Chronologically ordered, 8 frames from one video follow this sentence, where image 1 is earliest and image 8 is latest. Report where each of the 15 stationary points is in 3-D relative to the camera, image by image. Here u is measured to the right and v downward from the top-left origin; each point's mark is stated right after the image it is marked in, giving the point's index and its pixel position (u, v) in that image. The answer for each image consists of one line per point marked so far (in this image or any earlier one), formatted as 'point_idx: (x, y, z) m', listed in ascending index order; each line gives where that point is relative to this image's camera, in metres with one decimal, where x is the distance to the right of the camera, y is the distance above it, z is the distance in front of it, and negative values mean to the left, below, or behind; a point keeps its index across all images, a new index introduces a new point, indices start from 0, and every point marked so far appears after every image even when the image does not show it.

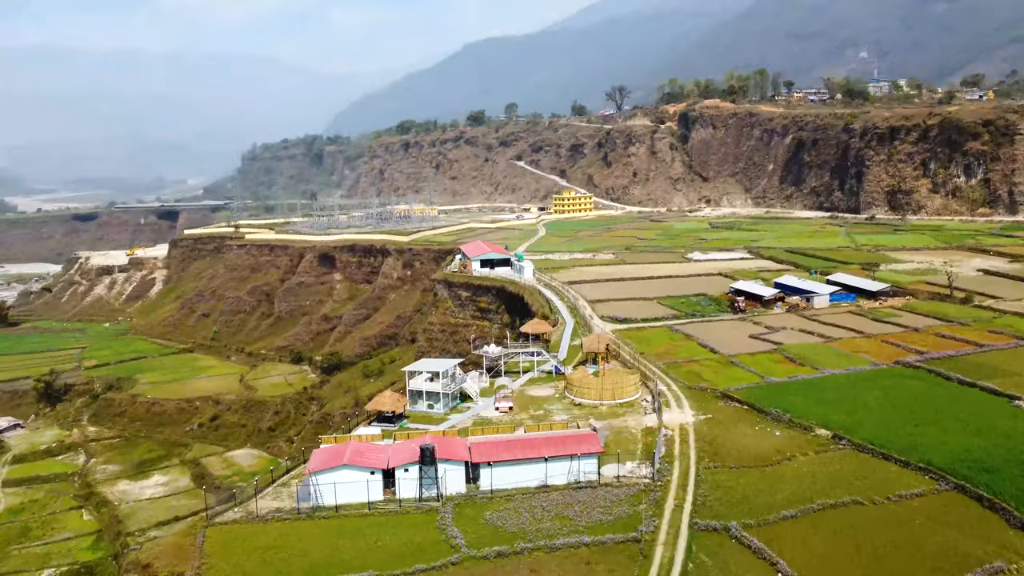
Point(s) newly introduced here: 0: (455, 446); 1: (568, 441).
0: (-1.4, -3.7, +19.0) m
1: (+1.3, -3.7, +19.1) m
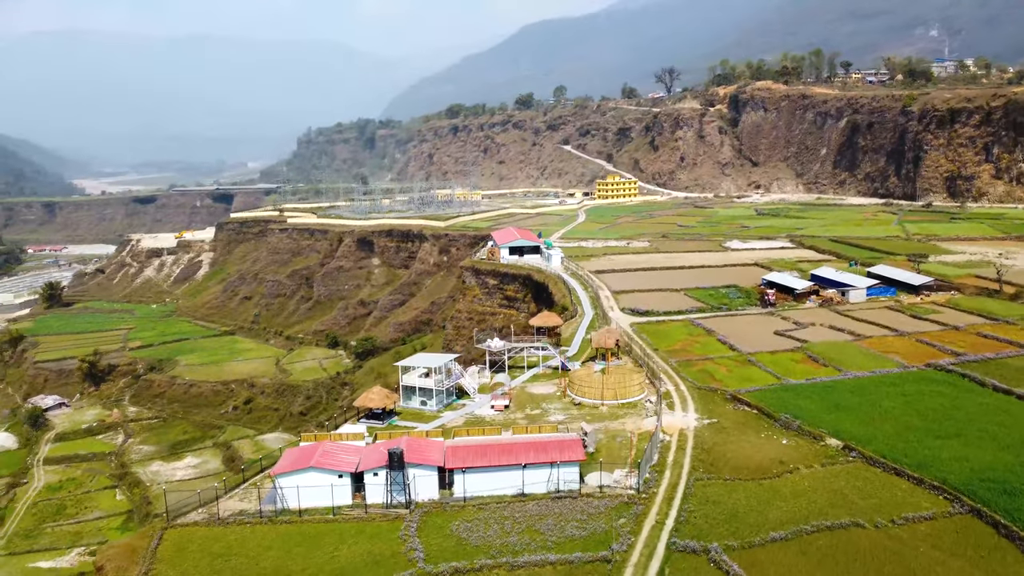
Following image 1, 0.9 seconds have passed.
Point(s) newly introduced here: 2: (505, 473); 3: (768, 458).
0: (-1.9, -3.6, +18.0) m
1: (+0.8, -3.6, +18.0) m
2: (-0.1, -4.1, +17.5) m
3: (+6.1, -4.1, +19.1) m
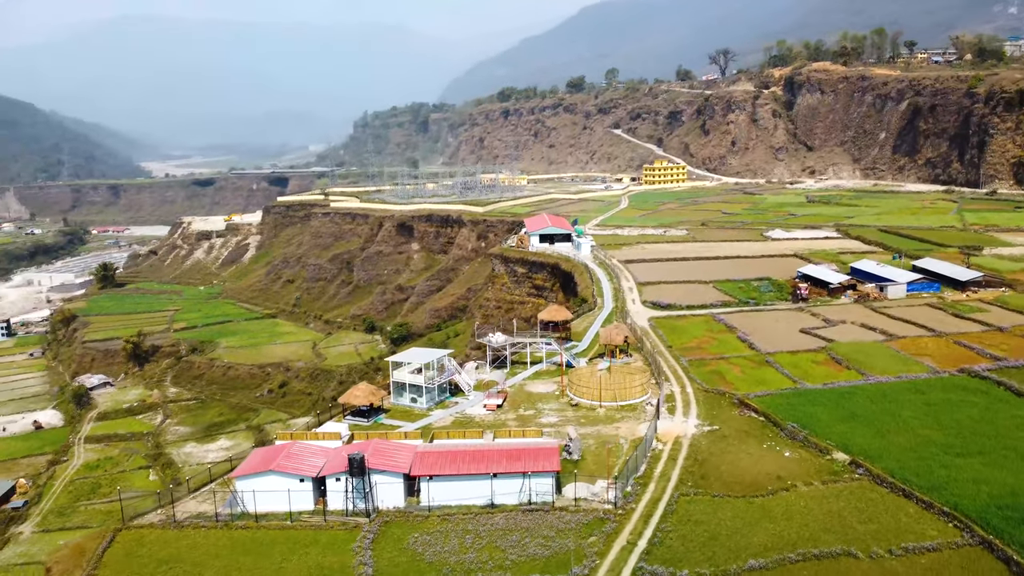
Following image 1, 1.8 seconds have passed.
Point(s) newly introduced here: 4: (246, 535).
0: (-2.5, -3.5, +17.1) m
1: (+0.3, -3.5, +16.9) m
2: (-0.8, -4.0, +16.4) m
3: (+5.5, -4.1, +17.6) m
4: (-5.2, -4.8, +15.6) m
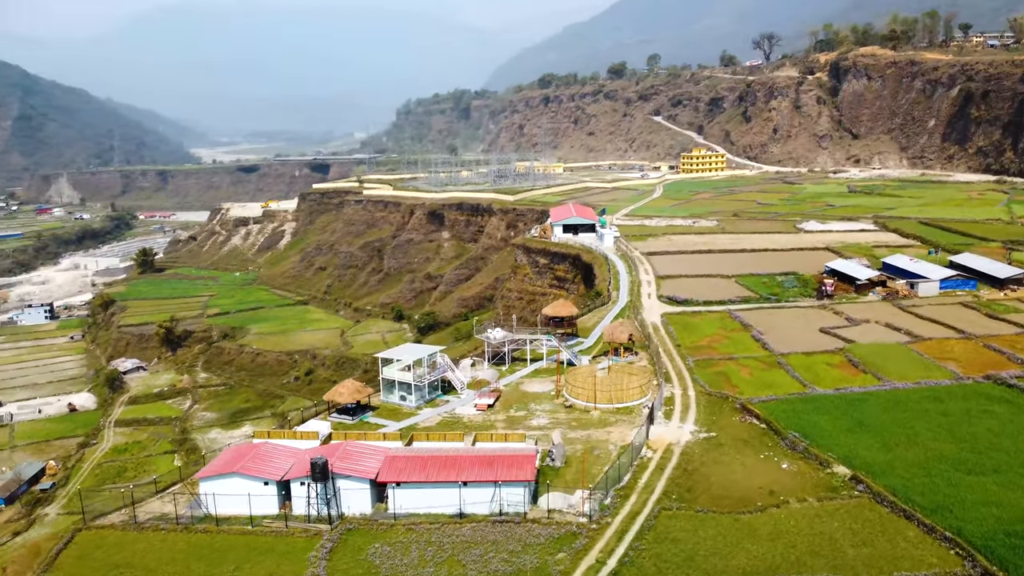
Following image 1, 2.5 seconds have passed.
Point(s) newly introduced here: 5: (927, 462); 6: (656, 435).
0: (-3.0, -3.5, +16.4) m
1: (-0.3, -3.5, +16.0) m
2: (-1.3, -4.0, +15.7) m
3: (+5.0, -4.1, +16.5) m
4: (-5.8, -4.8, +15.1) m
5: (+8.7, -3.7, +16.8) m
6: (+3.4, -3.5, +19.0) m
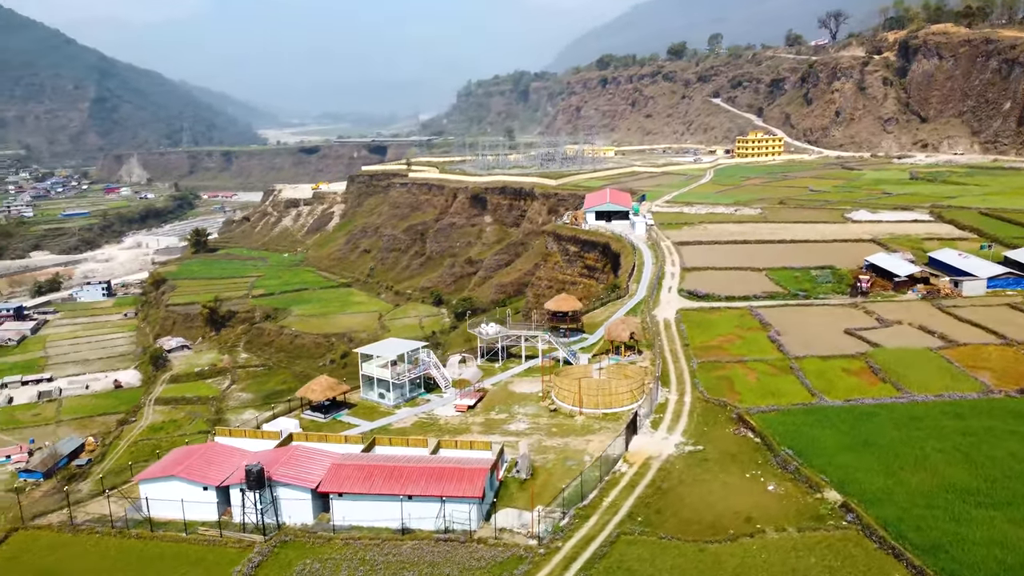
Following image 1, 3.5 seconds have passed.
0: (-3.8, -3.4, +15.5) m
1: (-1.2, -3.5, +14.9) m
2: (-2.3, -4.0, +14.6) m
3: (+4.1, -4.1, +14.9) m
4: (-6.8, -4.7, +14.4) m
5: (+7.9, -3.8, +15.0) m
6: (+2.7, -3.5, +17.6) m
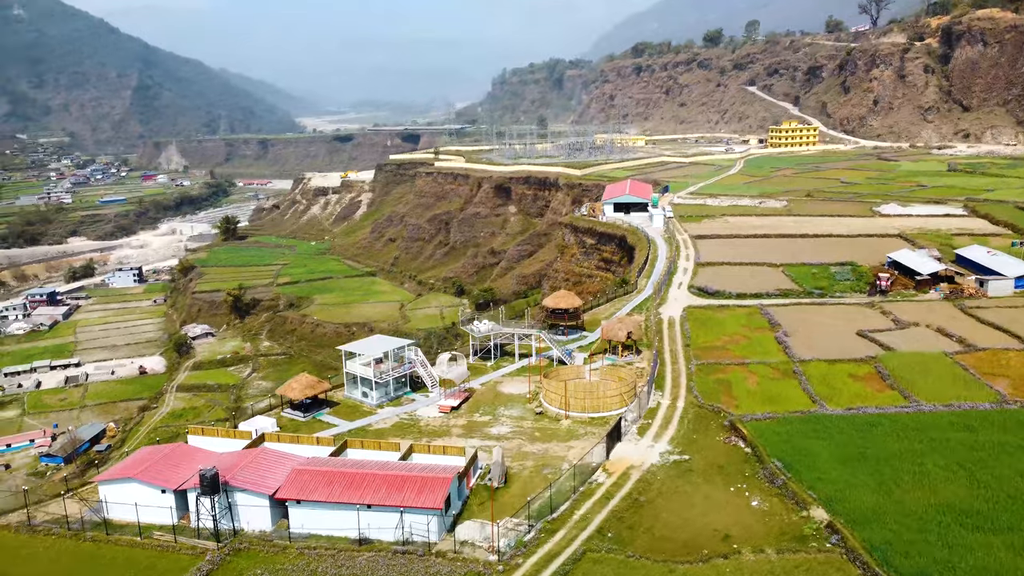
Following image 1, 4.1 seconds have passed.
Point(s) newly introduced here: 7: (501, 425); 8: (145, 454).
0: (-4.4, -3.4, +15.0) m
1: (-1.8, -3.5, +14.2) m
2: (-2.9, -4.0, +14.0) m
3: (+3.5, -4.2, +14.1) m
4: (-7.5, -4.6, +14.1) m
5: (+7.3, -3.9, +14.0) m
6: (+2.2, -3.5, +16.7) m
7: (-0.2, -3.3, +18.9) m
8: (-7.3, -3.3, +15.9) m
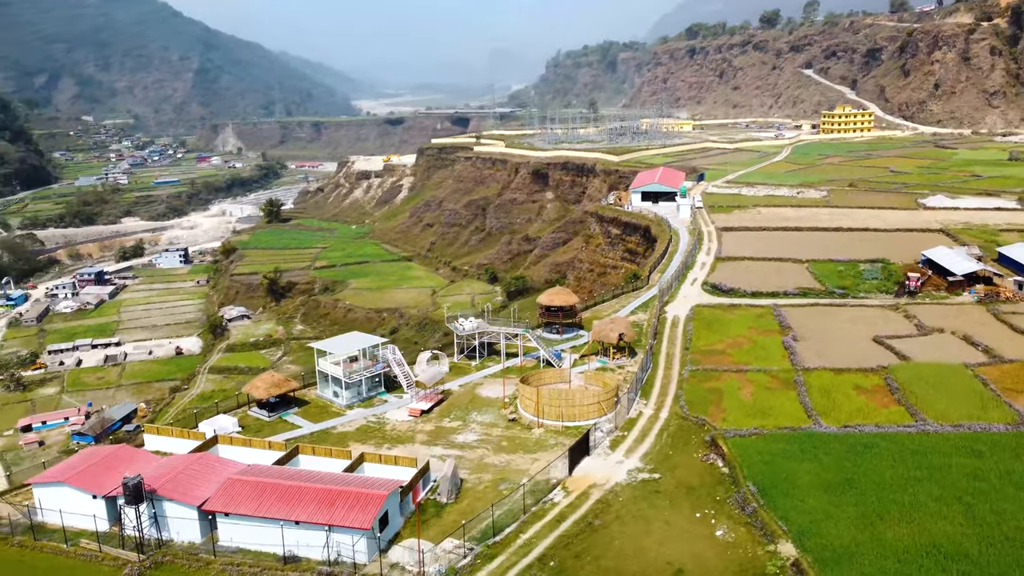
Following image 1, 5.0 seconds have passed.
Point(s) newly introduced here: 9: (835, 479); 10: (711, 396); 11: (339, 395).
0: (-5.4, -3.3, +14.2) m
1: (-2.8, -3.5, +13.3) m
2: (-3.9, -4.0, +13.2) m
3: (+2.5, -4.4, +12.8) m
4: (-8.5, -4.6, +13.6) m
5: (+6.2, -4.1, +12.5) m
6: (+1.4, -3.6, +15.6) m
7: (-0.9, -3.3, +17.9) m
8: (-8.2, -3.2, +15.3) m
9: (+6.0, -3.5, +14.8) m
10: (+4.7, -2.6, +19.1) m
11: (-4.2, -2.6, +19.7) m
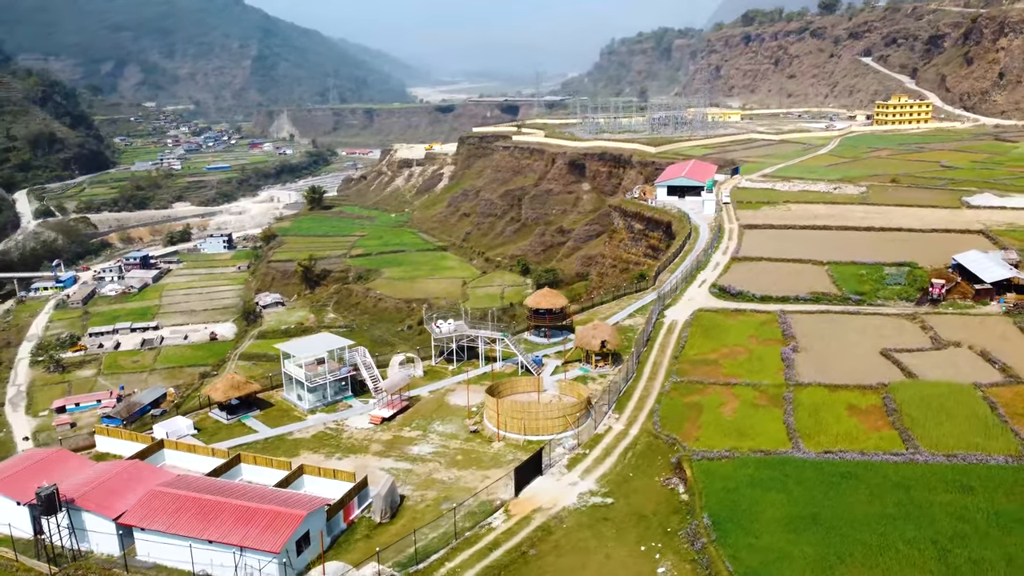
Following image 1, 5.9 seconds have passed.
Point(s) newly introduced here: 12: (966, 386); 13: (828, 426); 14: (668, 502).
0: (-6.5, -3.4, +13.7) m
1: (-4.0, -3.6, +12.7) m
2: (-5.1, -4.1, +12.6) m
3: (+1.2, -4.6, +11.8) m
4: (-9.6, -4.6, +13.3) m
5: (+4.9, -4.4, +11.2) m
6: (+0.4, -3.7, +14.6) m
7: (-1.8, -3.3, +17.1) m
8: (-9.2, -3.2, +15.0) m
9: (+4.9, -3.8, +13.5) m
10: (+4.0, -2.8, +17.8) m
11: (-5.0, -2.6, +19.1) m
12: (+10.7, -2.3, +18.5) m
13: (+6.7, -2.9, +16.9) m
14: (+2.8, -3.8, +14.4) m
